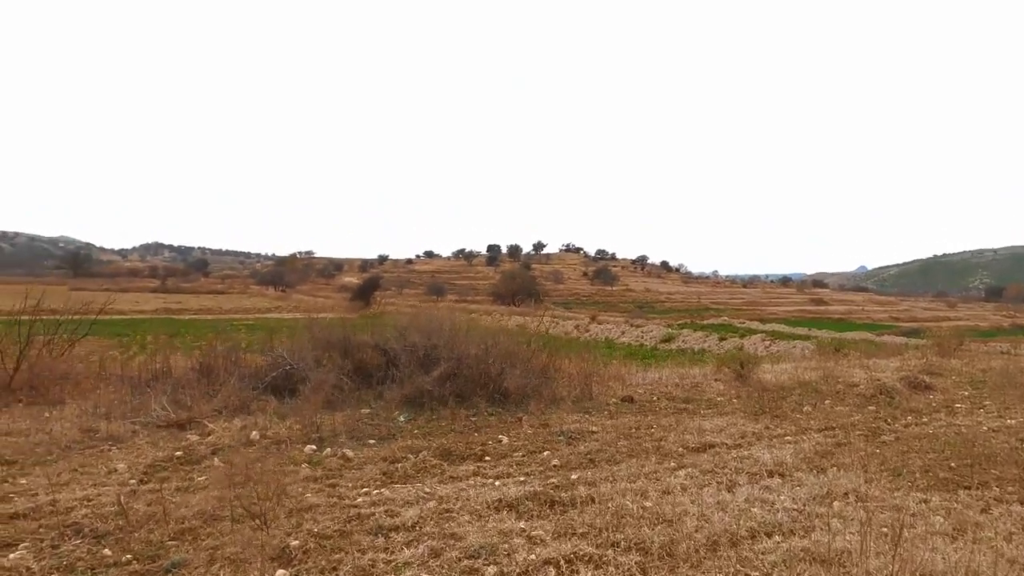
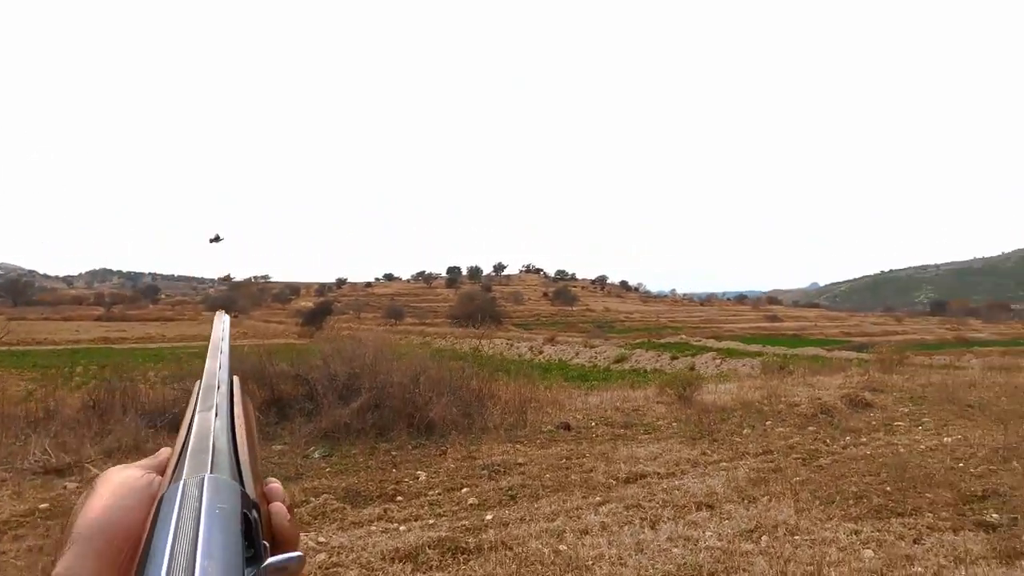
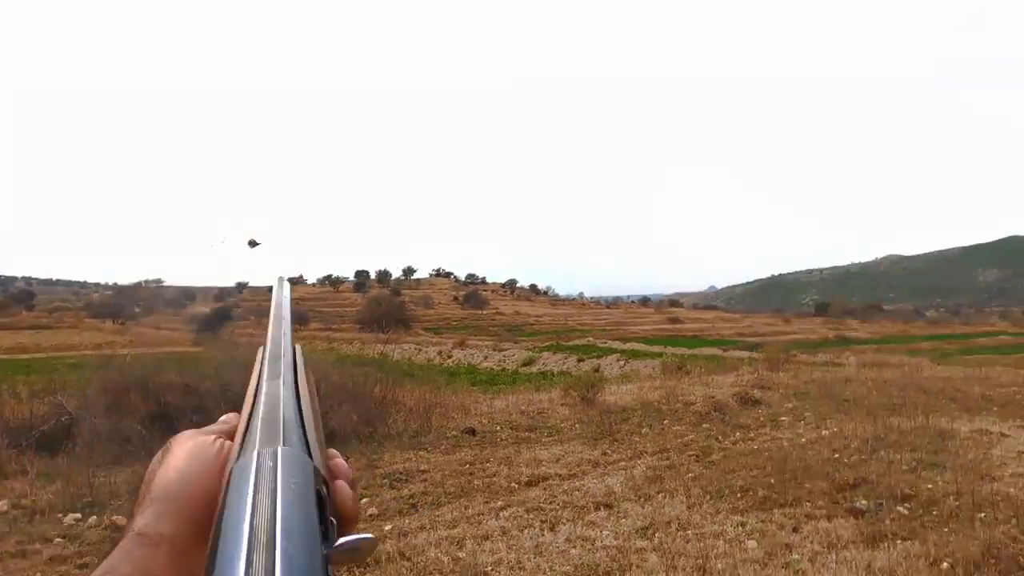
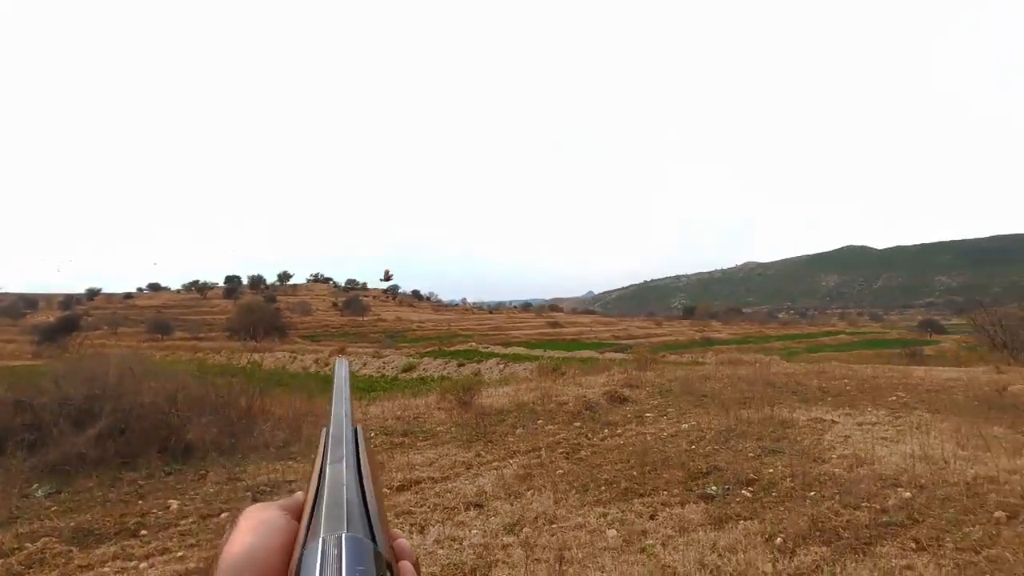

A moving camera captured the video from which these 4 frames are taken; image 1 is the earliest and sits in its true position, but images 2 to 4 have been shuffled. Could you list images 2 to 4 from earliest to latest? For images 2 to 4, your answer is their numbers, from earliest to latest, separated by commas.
2, 3, 4
